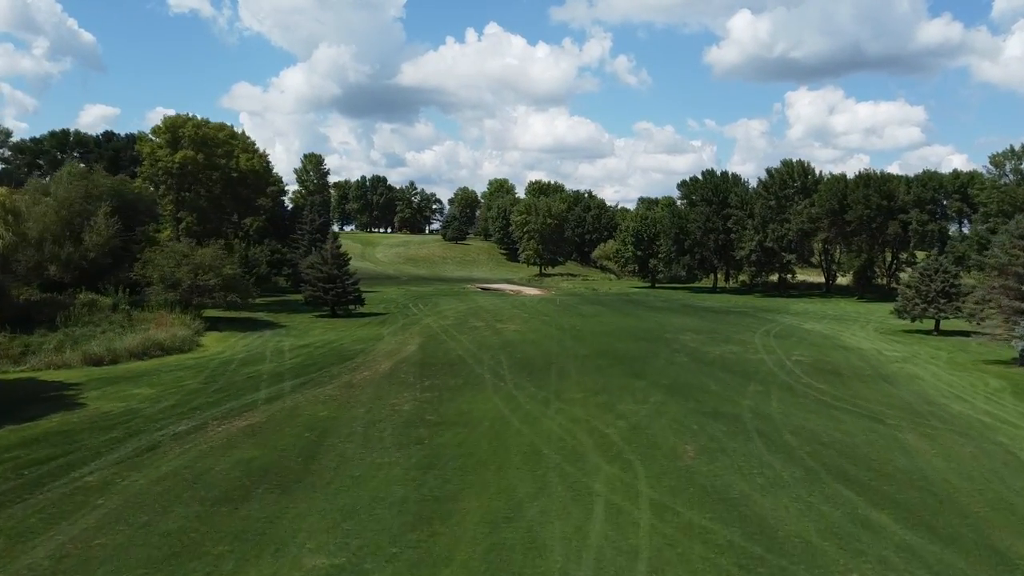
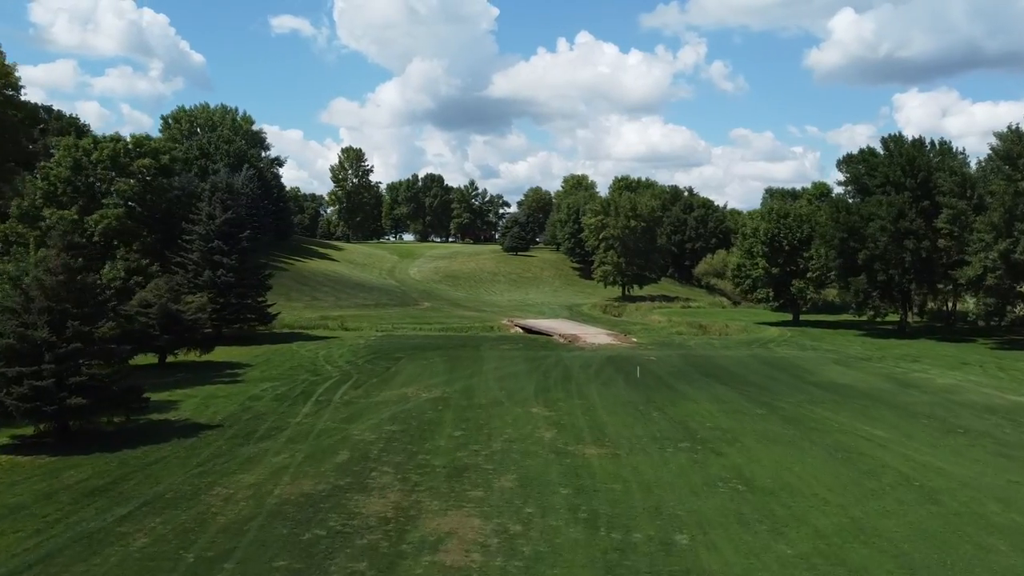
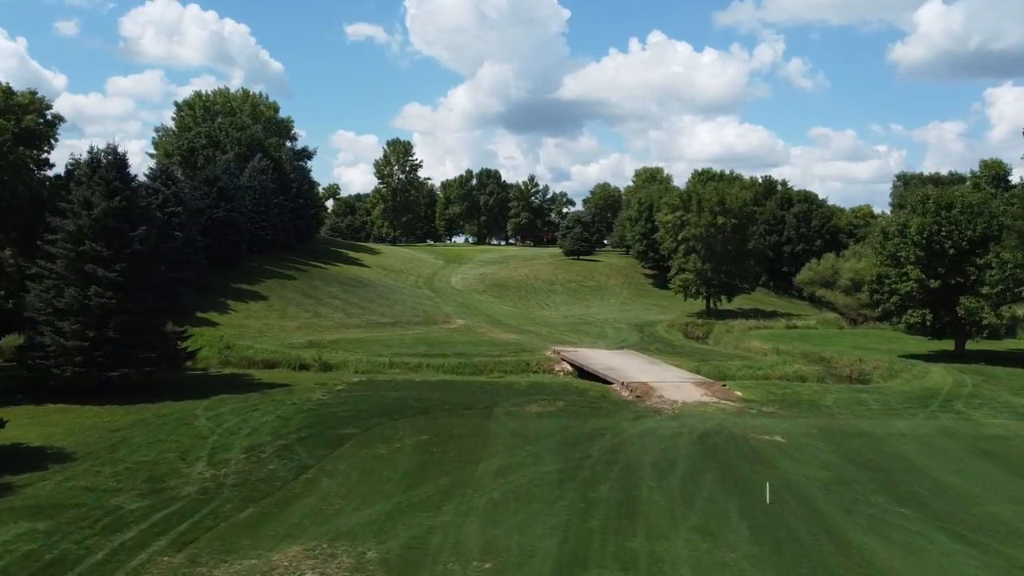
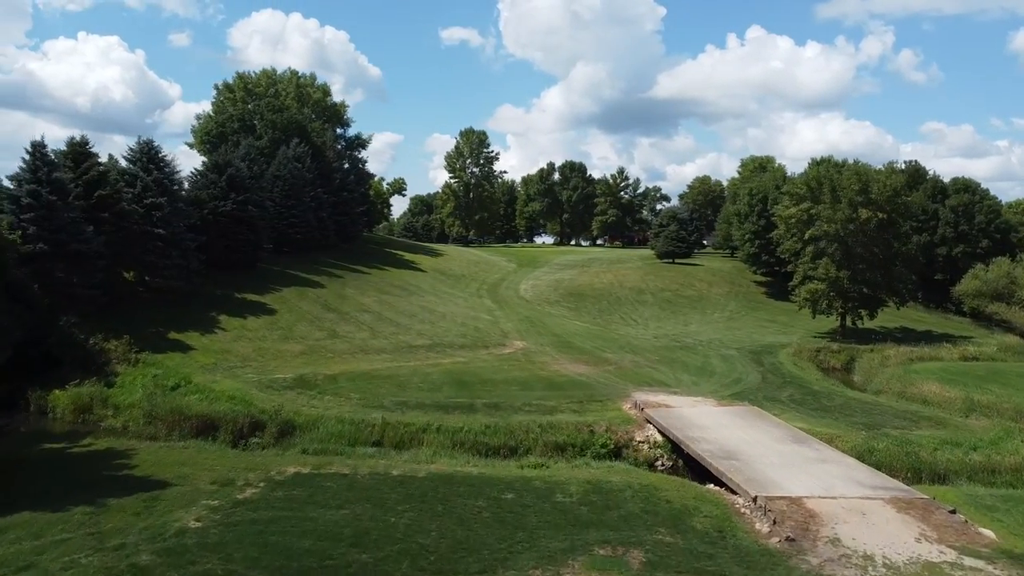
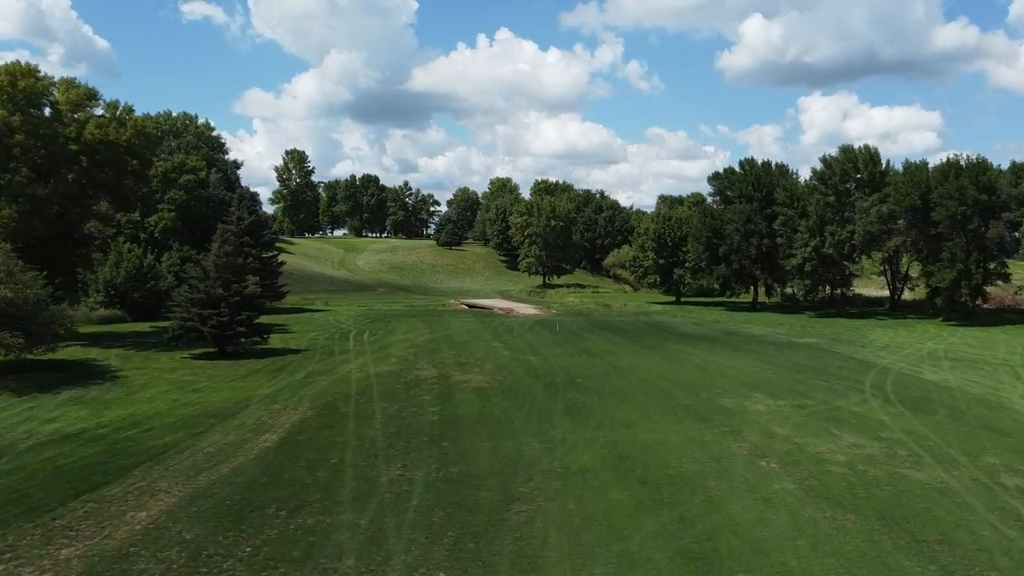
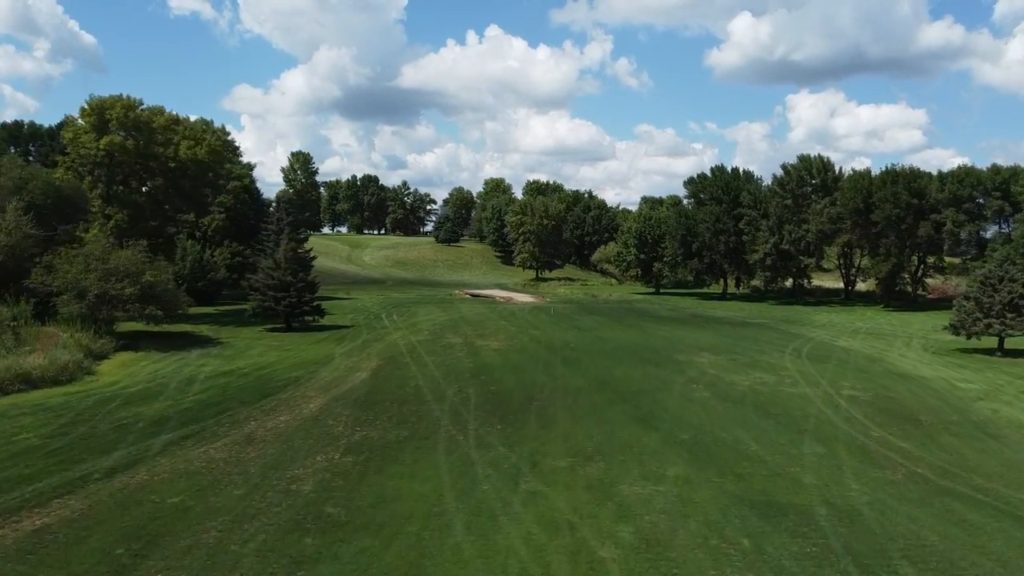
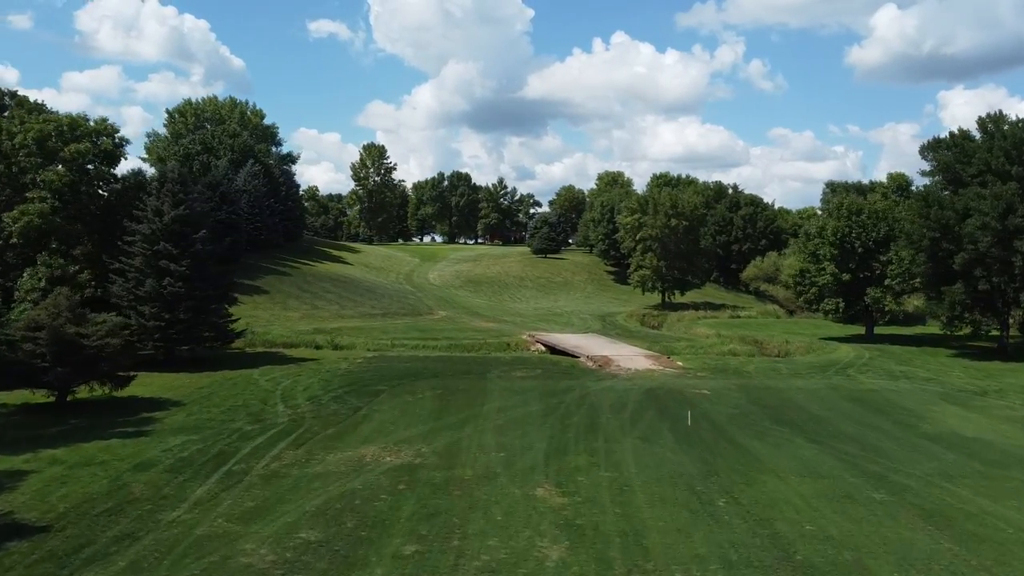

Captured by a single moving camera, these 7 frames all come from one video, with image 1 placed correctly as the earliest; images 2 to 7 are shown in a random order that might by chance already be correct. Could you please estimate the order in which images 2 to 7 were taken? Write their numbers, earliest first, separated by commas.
6, 5, 2, 7, 3, 4
